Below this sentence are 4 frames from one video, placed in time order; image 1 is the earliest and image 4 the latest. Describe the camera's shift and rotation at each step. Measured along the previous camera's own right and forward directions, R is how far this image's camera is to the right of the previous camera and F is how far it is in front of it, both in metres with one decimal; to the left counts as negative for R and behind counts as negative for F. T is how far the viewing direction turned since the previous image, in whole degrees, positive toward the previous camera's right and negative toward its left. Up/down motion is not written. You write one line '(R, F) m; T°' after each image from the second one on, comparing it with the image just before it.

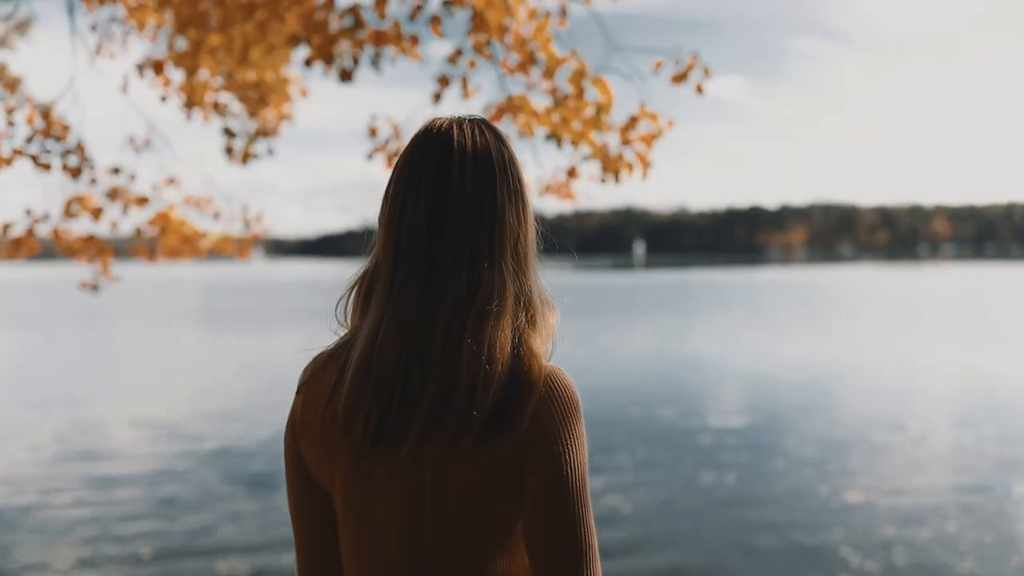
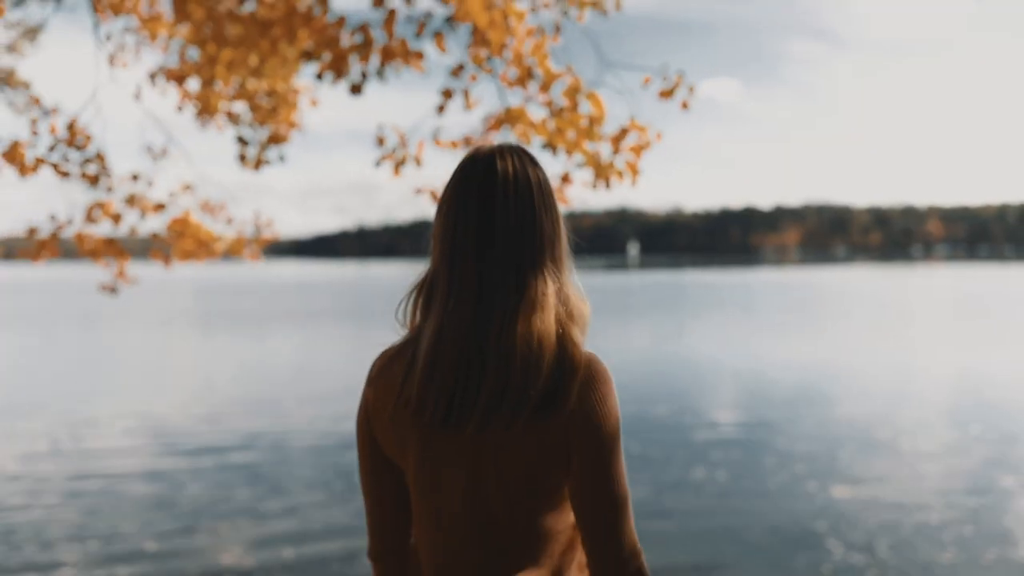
(0.0, +0.2) m; 0°
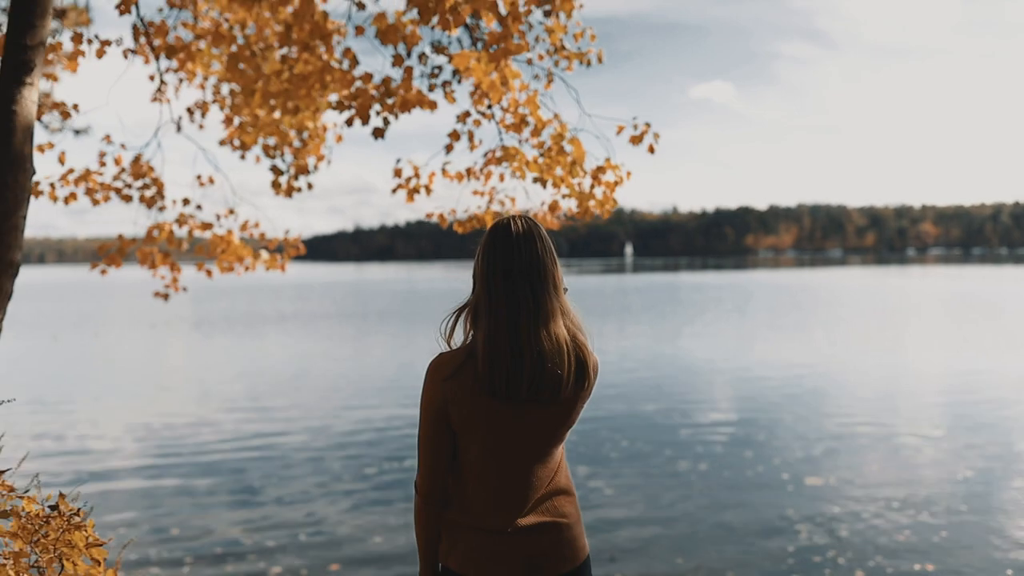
(0.0, -0.6) m; 0°
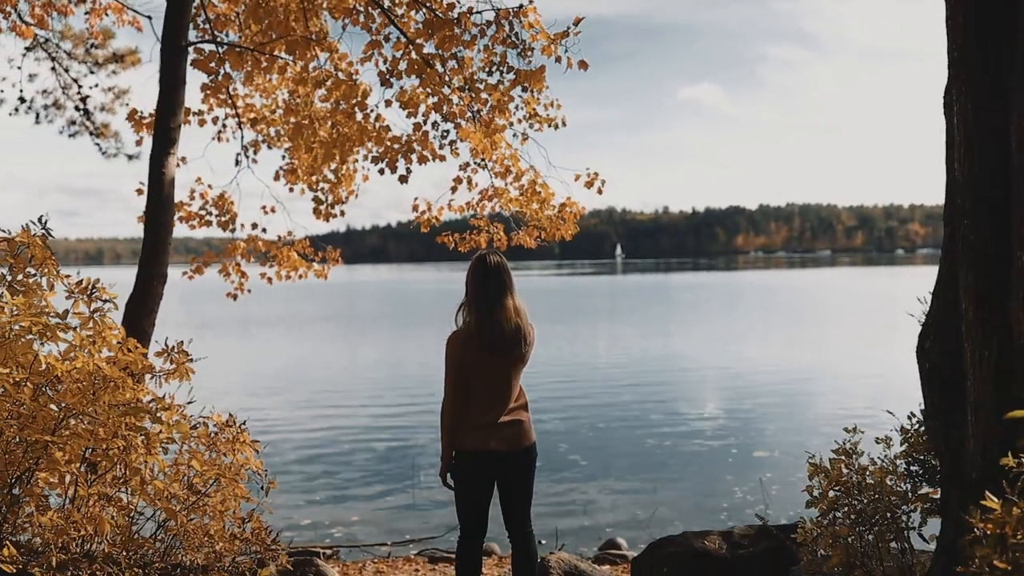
(0.0, -1.3) m; +1°
